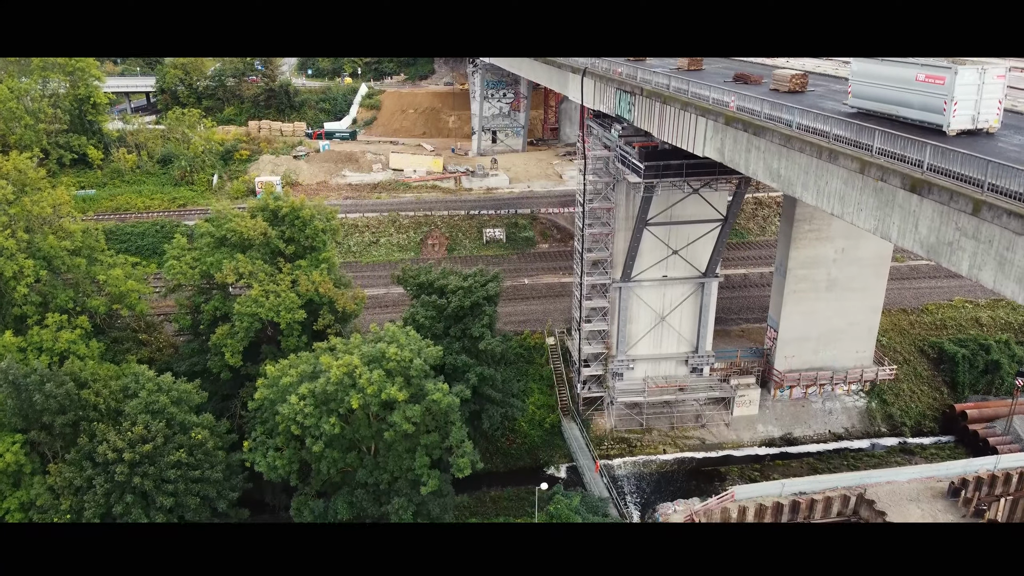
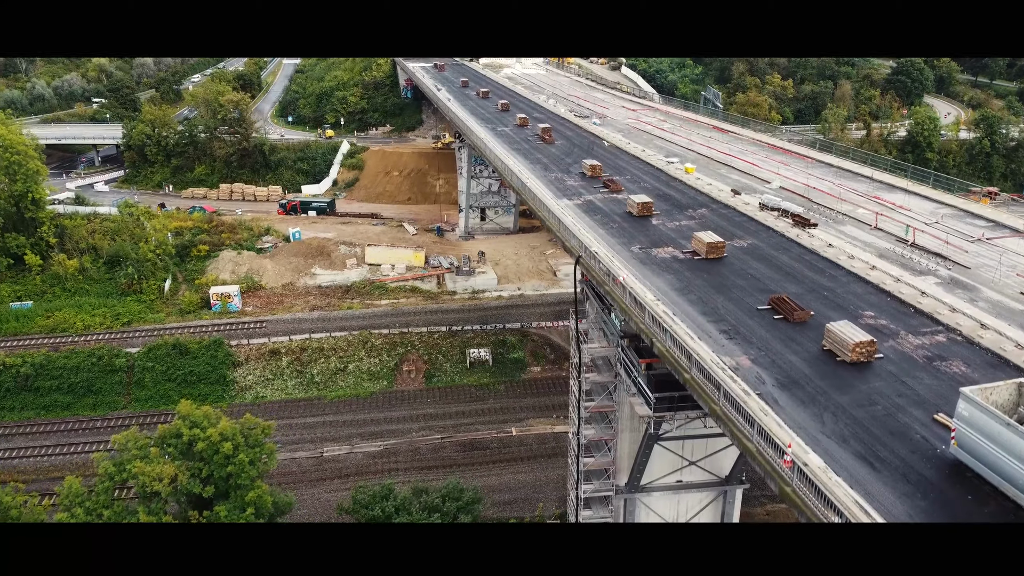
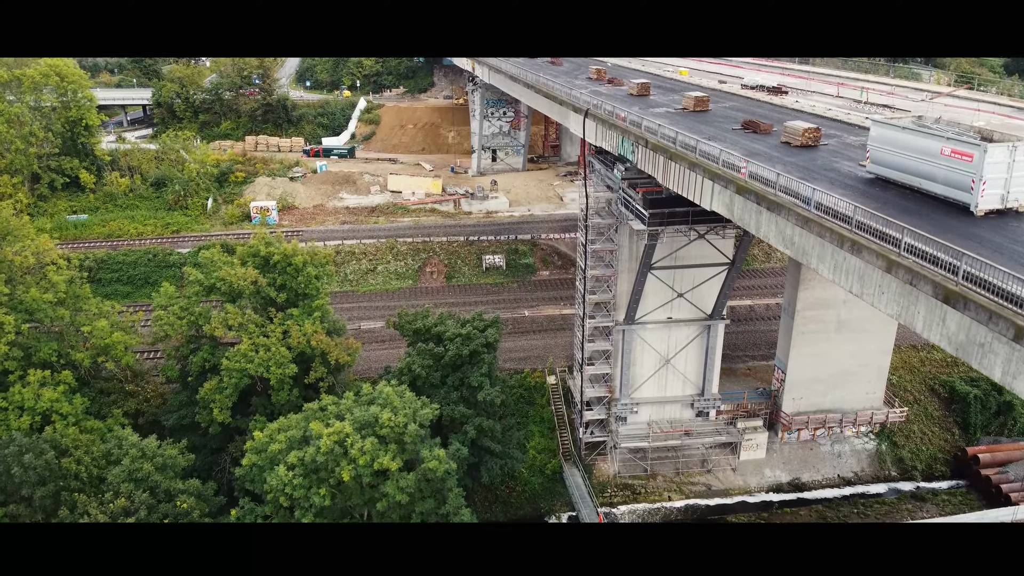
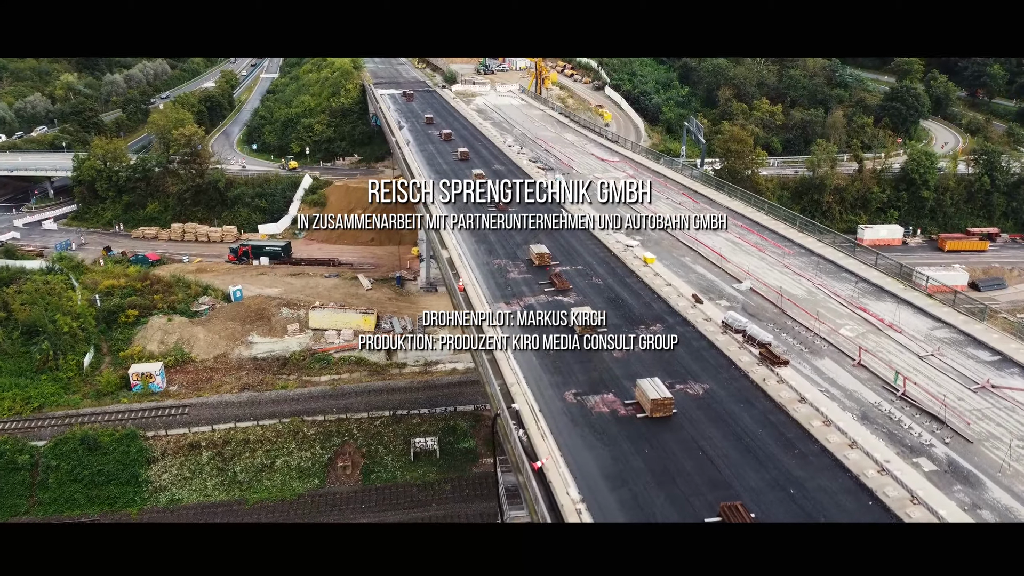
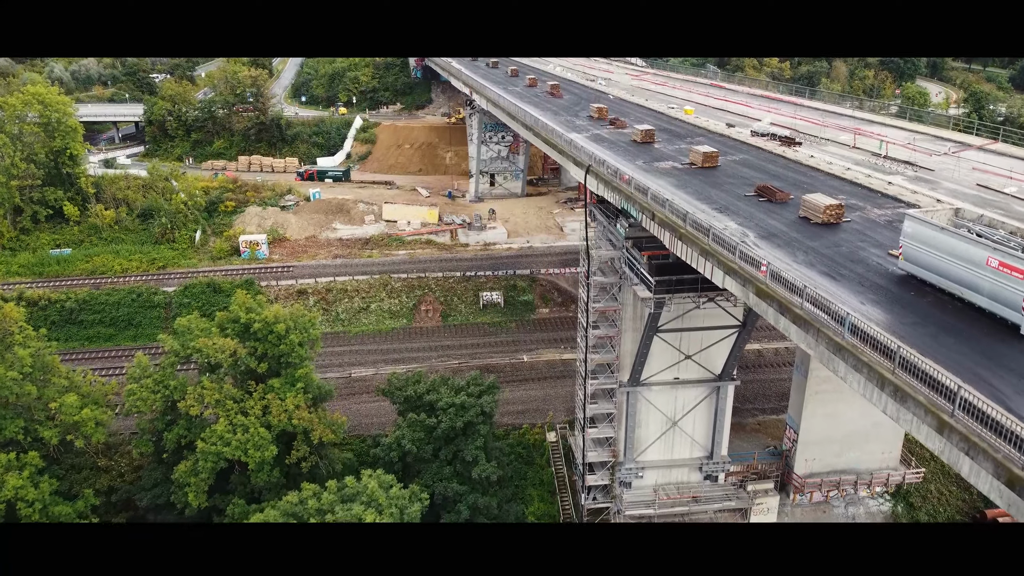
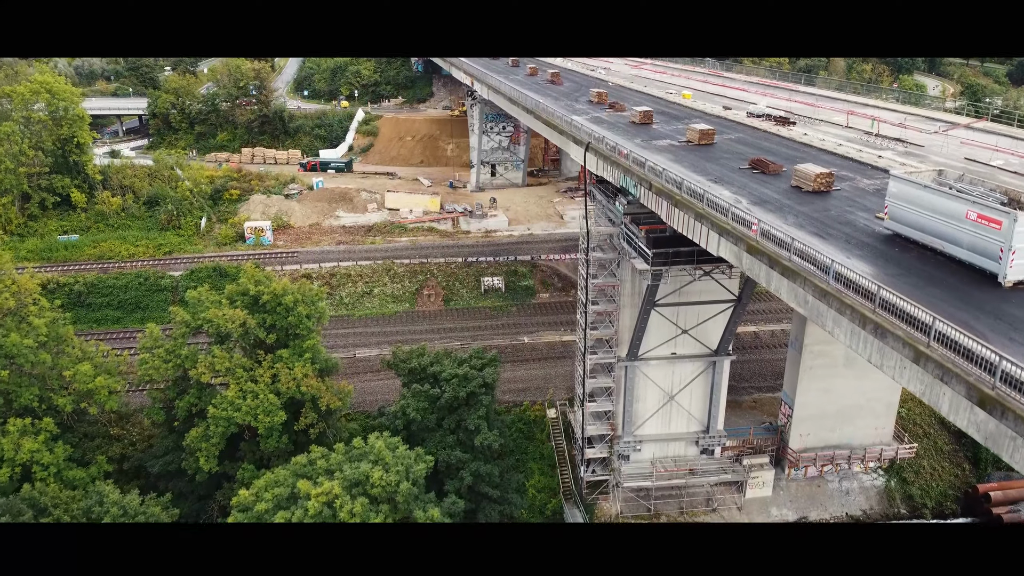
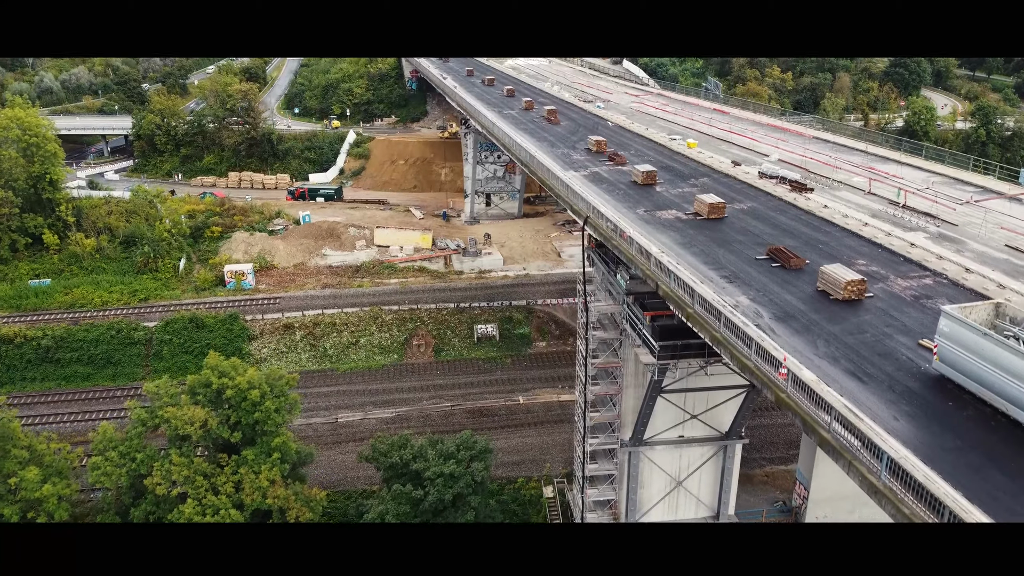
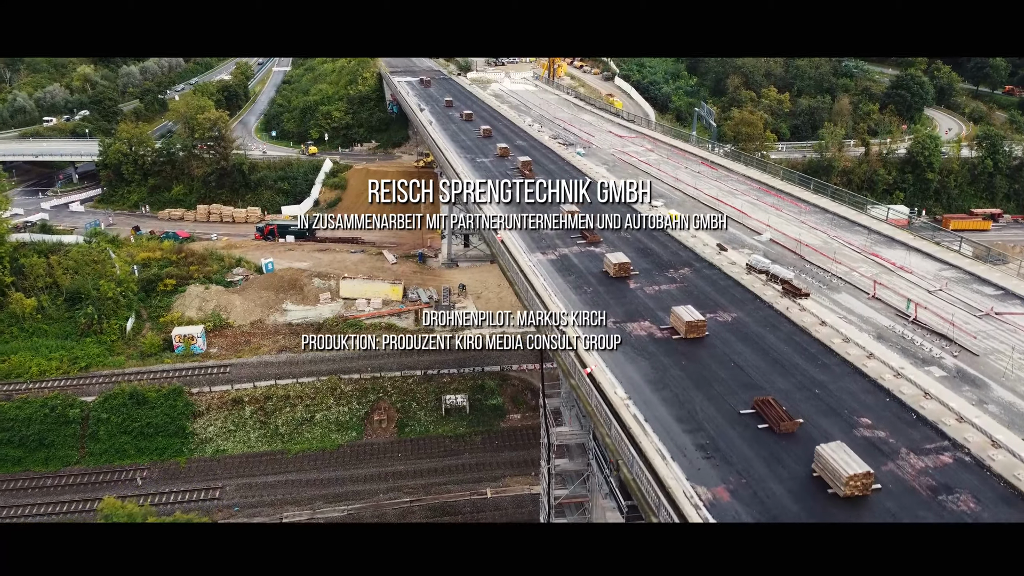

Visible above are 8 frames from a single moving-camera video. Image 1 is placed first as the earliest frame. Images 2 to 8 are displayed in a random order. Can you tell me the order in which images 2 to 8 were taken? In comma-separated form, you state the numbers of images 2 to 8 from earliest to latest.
3, 6, 5, 7, 2, 8, 4
